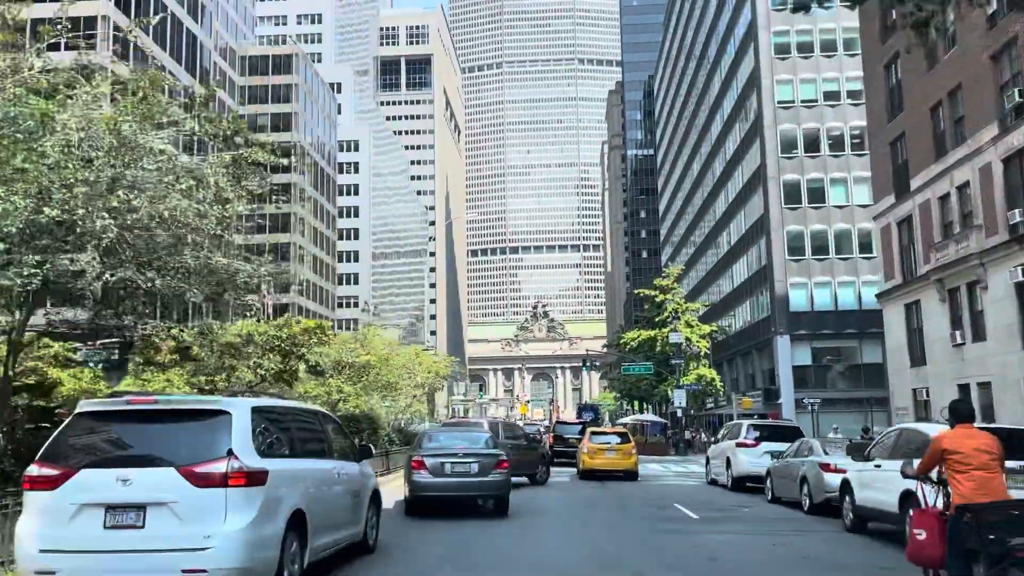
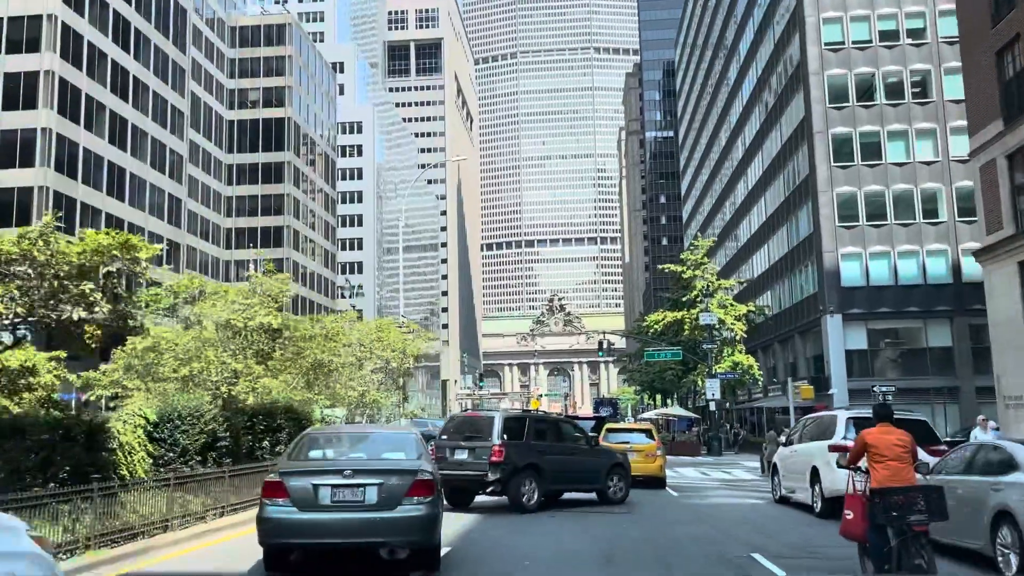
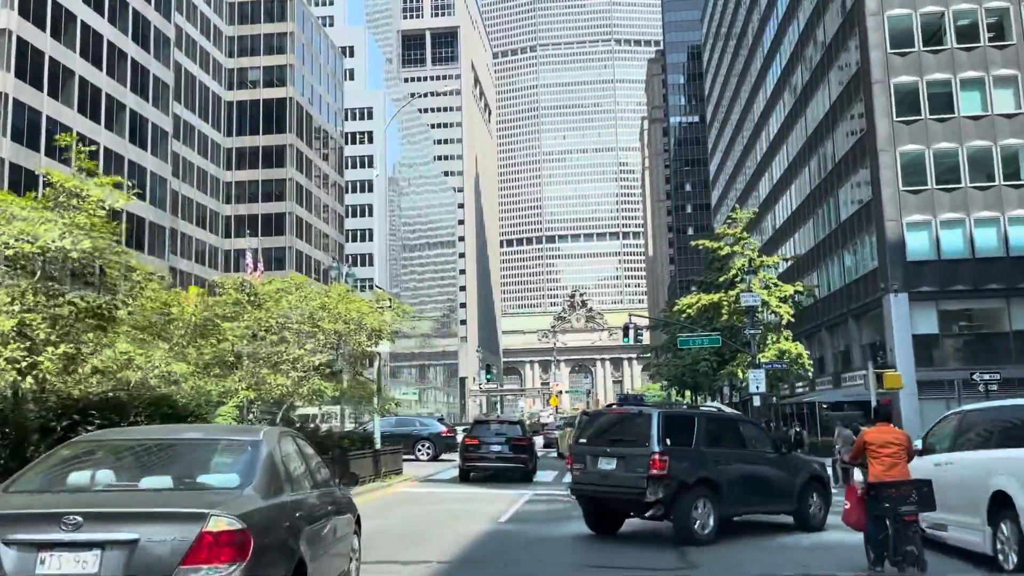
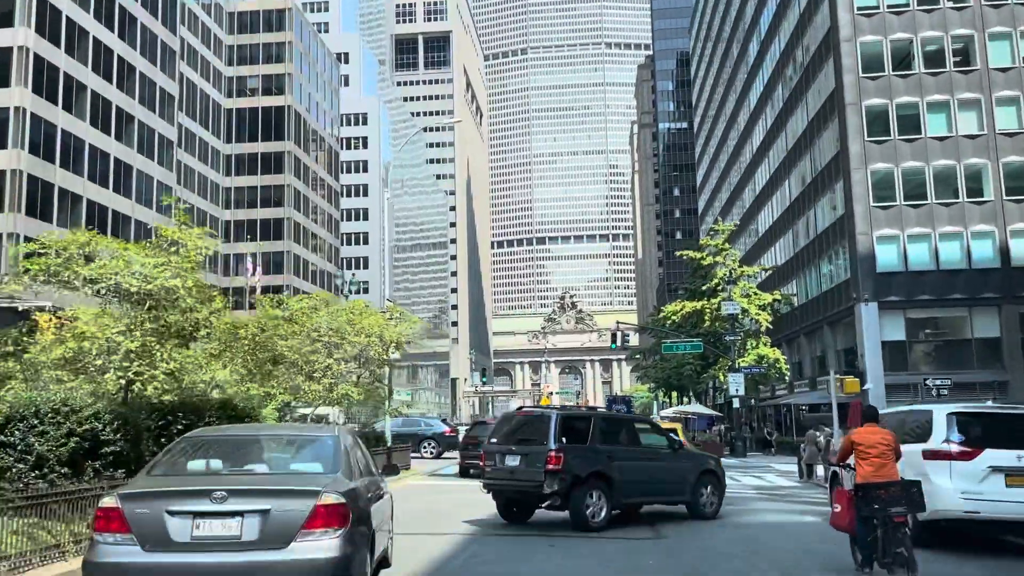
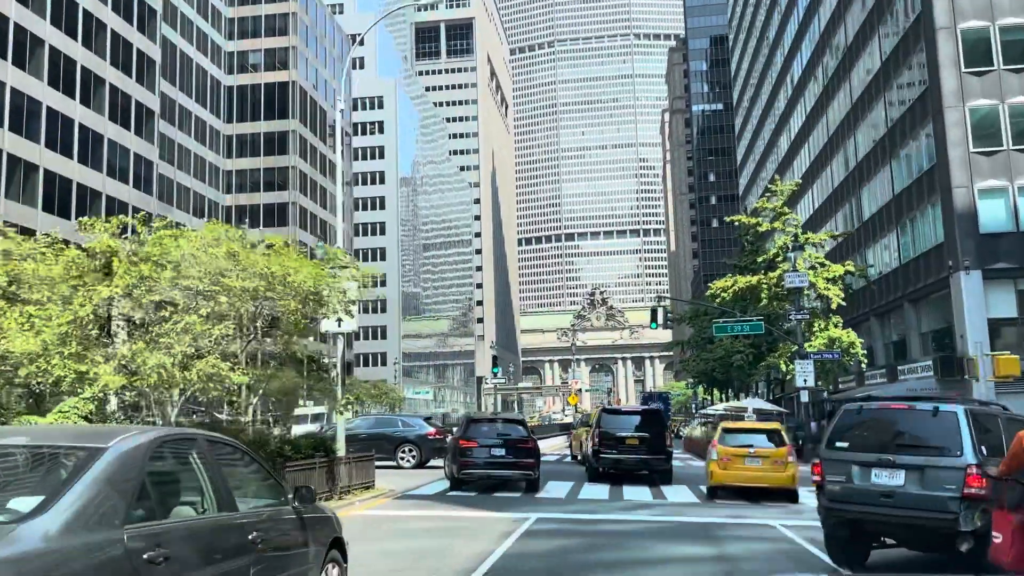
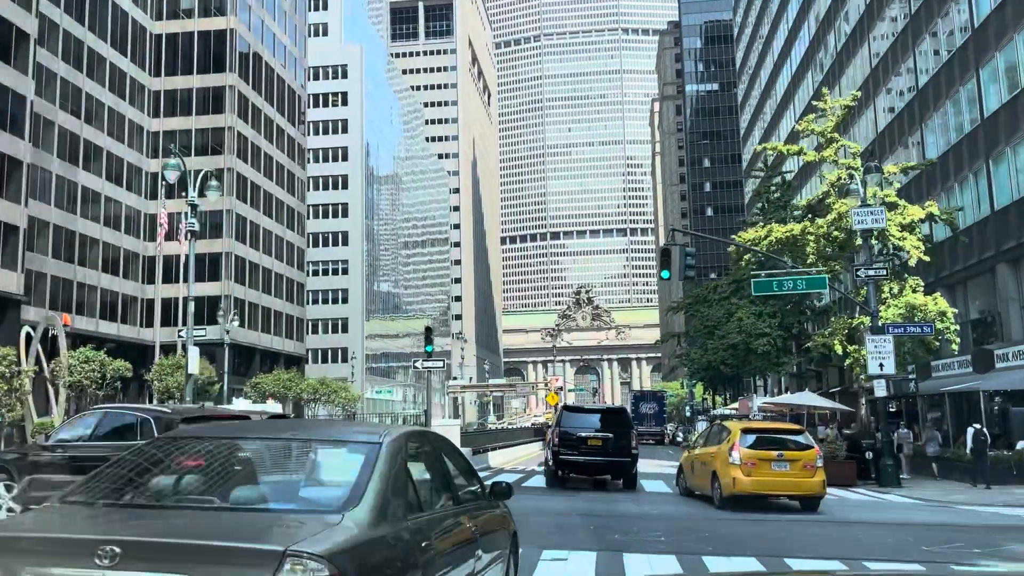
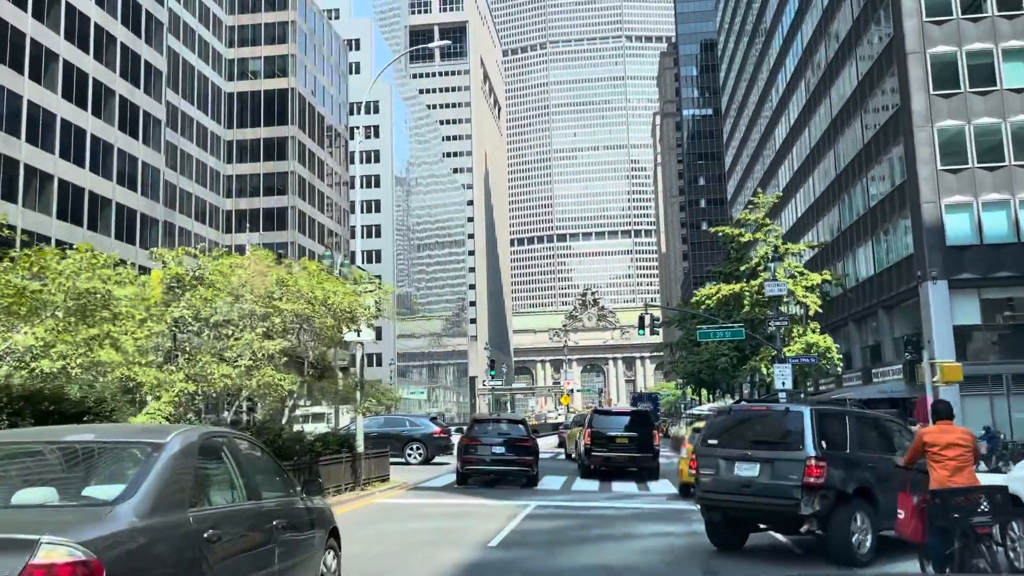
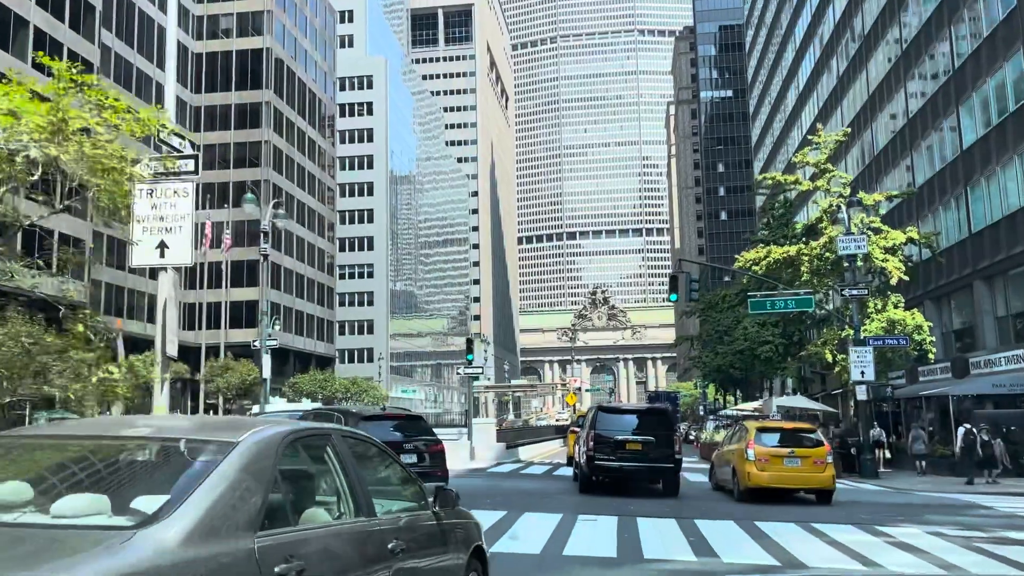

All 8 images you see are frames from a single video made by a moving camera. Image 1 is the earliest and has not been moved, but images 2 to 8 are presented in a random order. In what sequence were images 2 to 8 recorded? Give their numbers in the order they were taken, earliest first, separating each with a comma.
2, 4, 3, 7, 5, 8, 6
